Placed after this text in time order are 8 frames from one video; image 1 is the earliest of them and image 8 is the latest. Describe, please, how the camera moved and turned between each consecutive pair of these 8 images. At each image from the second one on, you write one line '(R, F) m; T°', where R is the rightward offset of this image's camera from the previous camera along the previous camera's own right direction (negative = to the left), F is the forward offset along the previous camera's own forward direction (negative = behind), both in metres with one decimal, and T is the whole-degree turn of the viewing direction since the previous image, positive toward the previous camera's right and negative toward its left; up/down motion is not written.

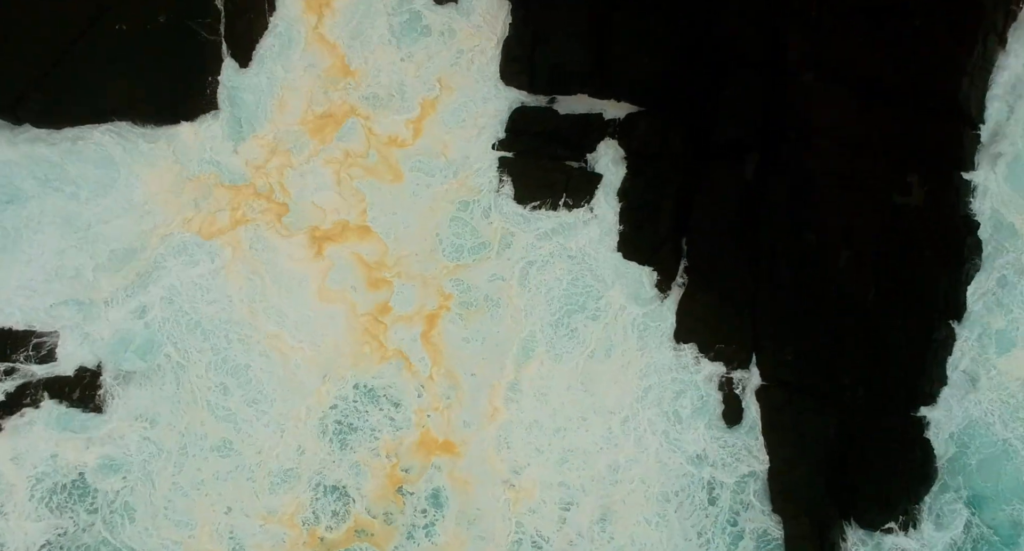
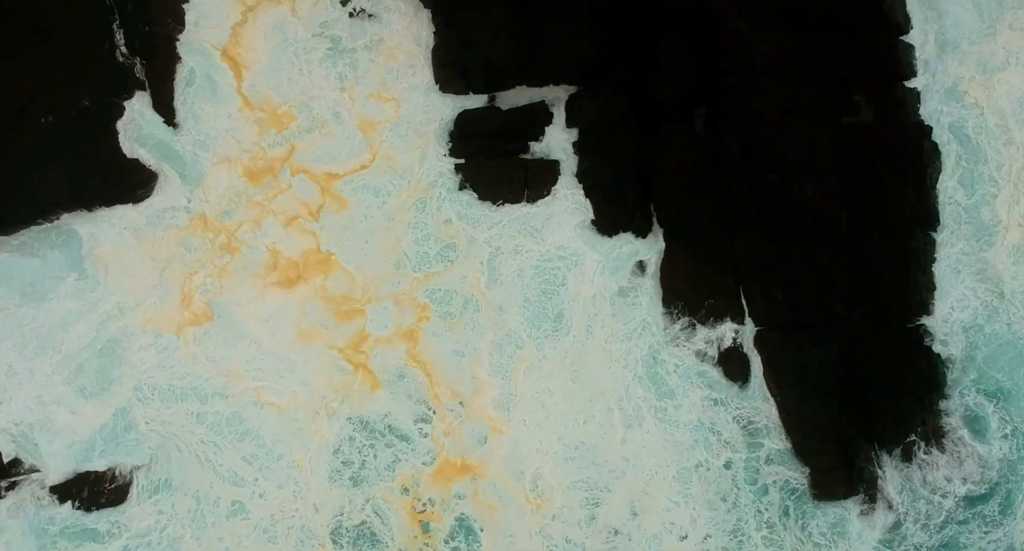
(0.0, 0.0) m; +1°
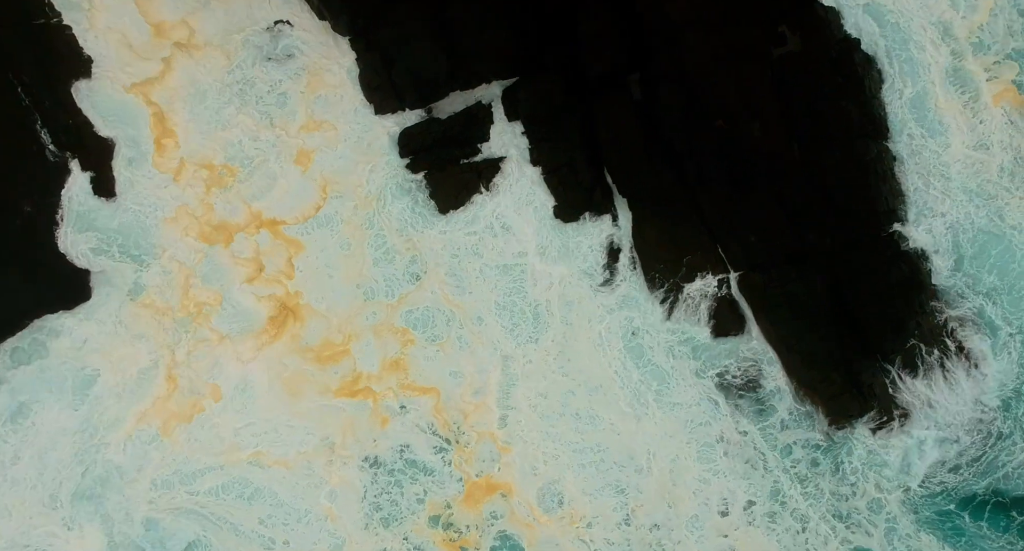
(+3.3, +0.6) m; -13°
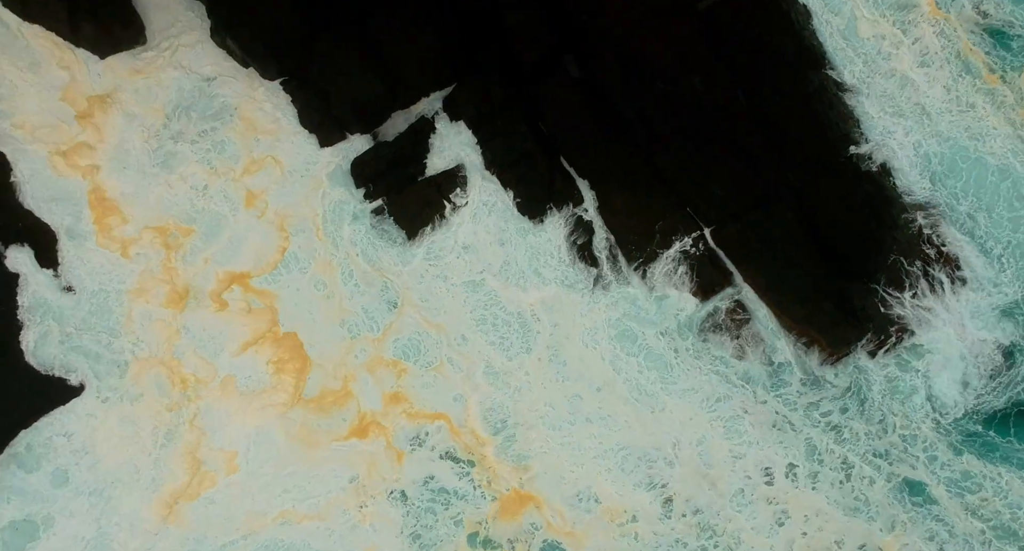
(0.0, +0.1) m; +1°
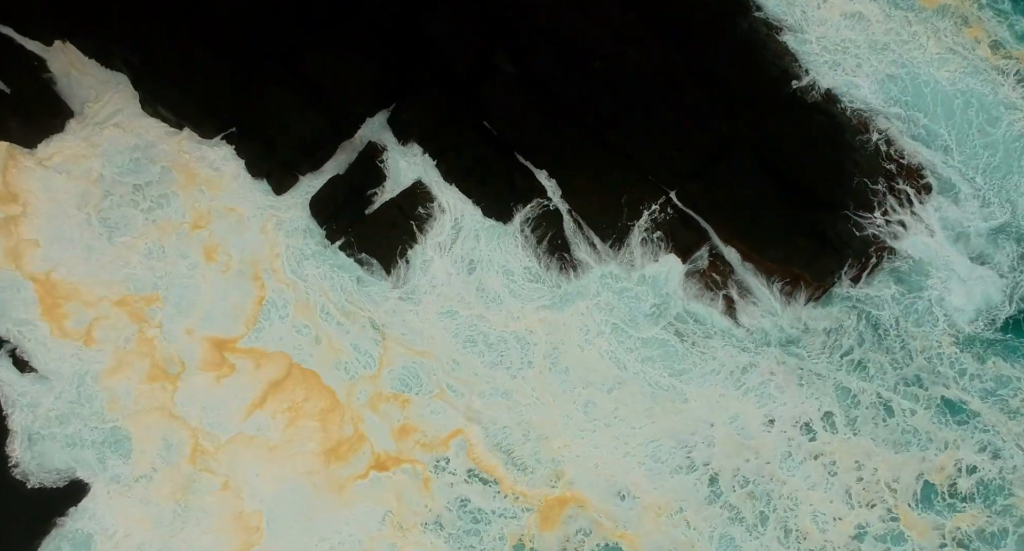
(0.0, +0.1) m; +1°
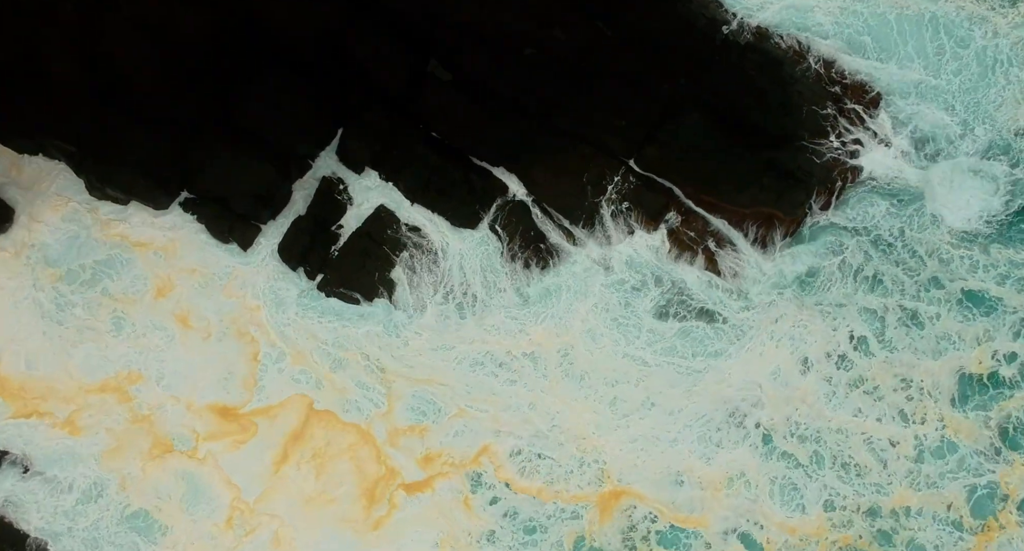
(0.0, +0.1) m; +1°
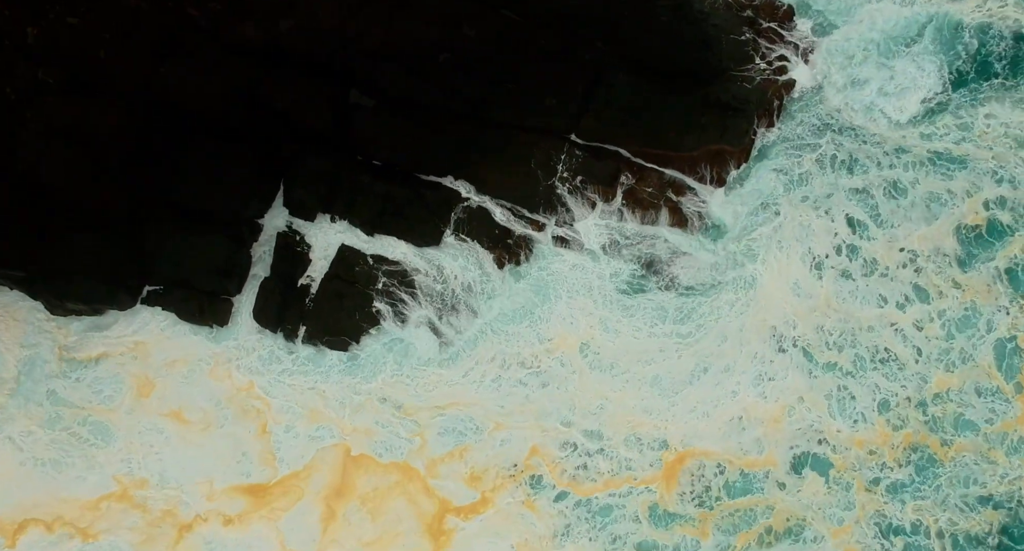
(0.0, +0.1) m; +1°
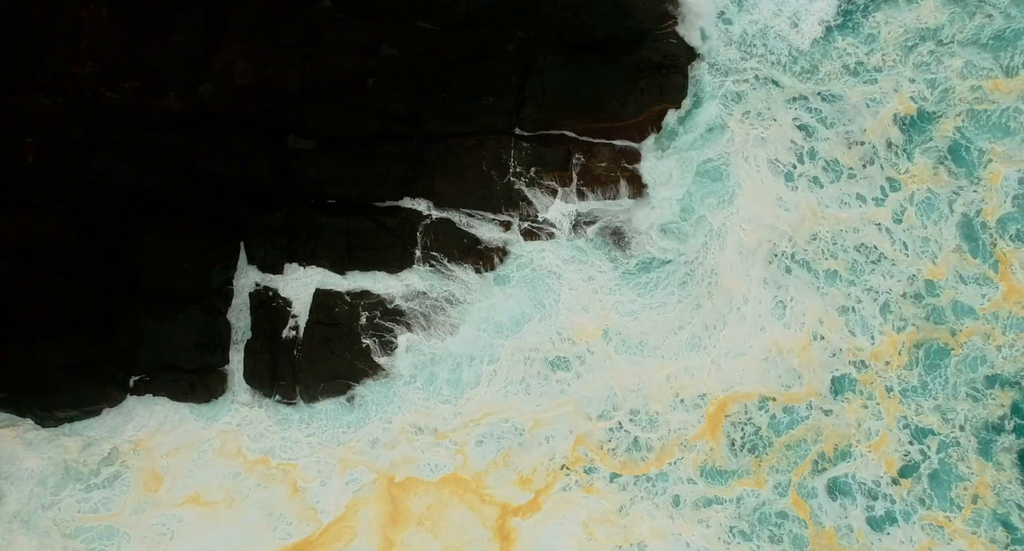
(-0.1, 0.0) m; +1°
